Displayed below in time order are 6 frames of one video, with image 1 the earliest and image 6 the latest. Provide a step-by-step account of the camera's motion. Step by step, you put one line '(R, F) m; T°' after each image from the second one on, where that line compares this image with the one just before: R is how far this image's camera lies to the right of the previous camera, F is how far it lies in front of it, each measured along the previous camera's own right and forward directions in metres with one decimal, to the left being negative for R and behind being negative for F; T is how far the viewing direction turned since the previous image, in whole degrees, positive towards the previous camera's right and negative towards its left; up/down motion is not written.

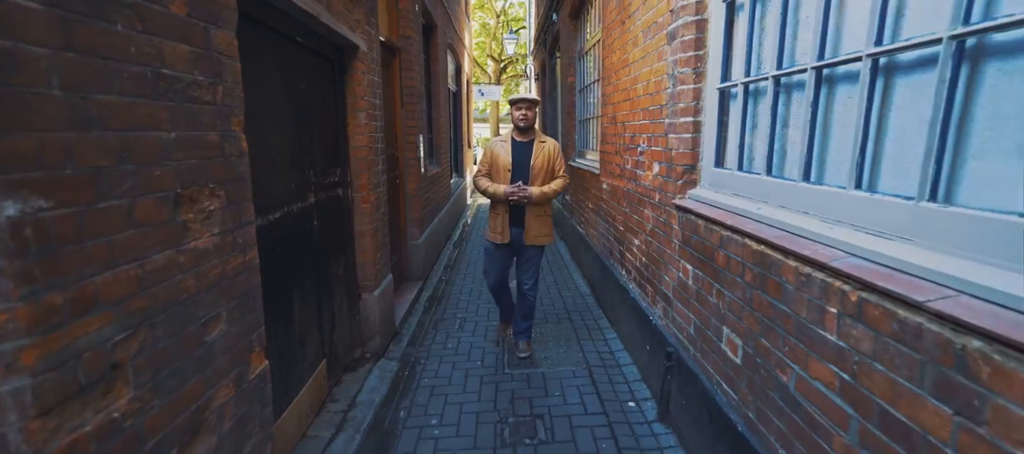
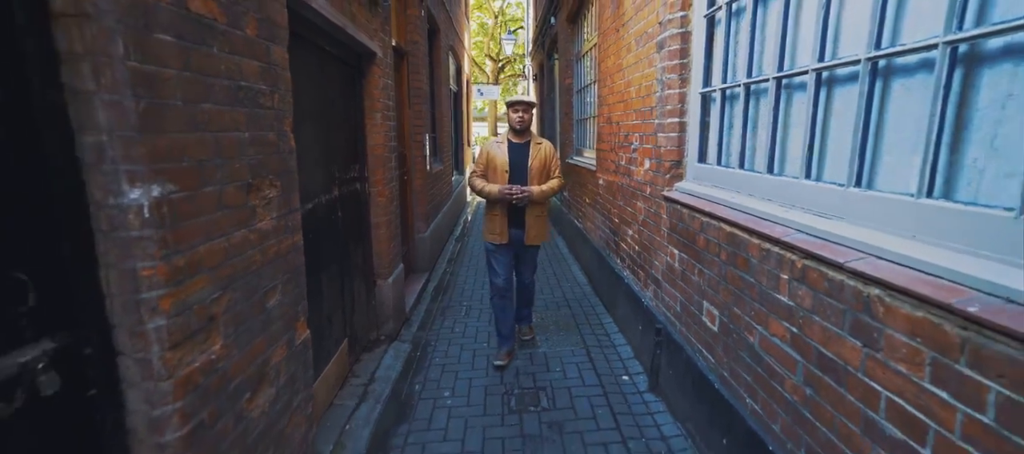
(0.0, -0.3) m; 0°
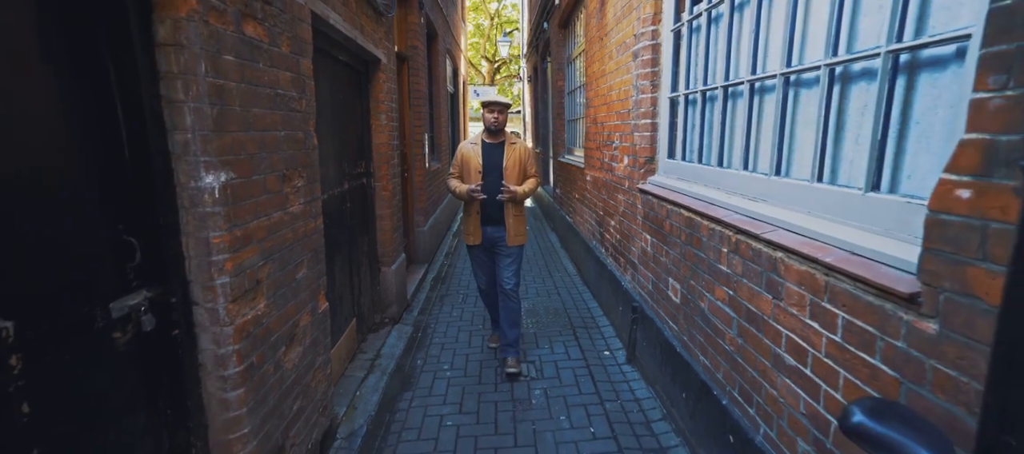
(0.0, -0.4) m; 0°
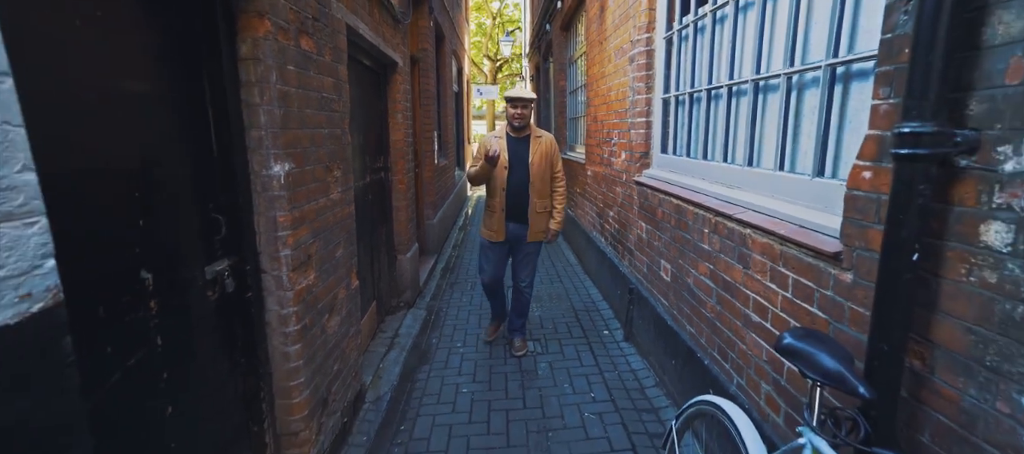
(-0.1, -0.4) m; 0°
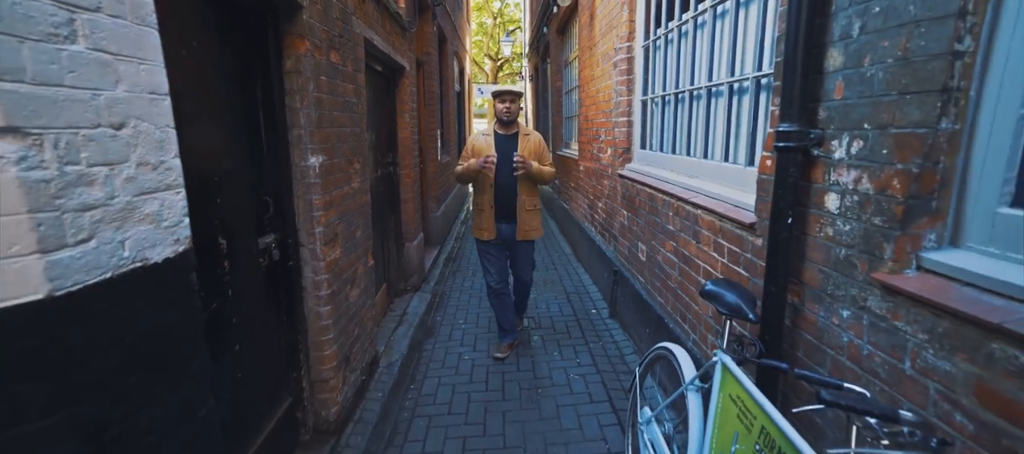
(0.0, -0.4) m; 0°
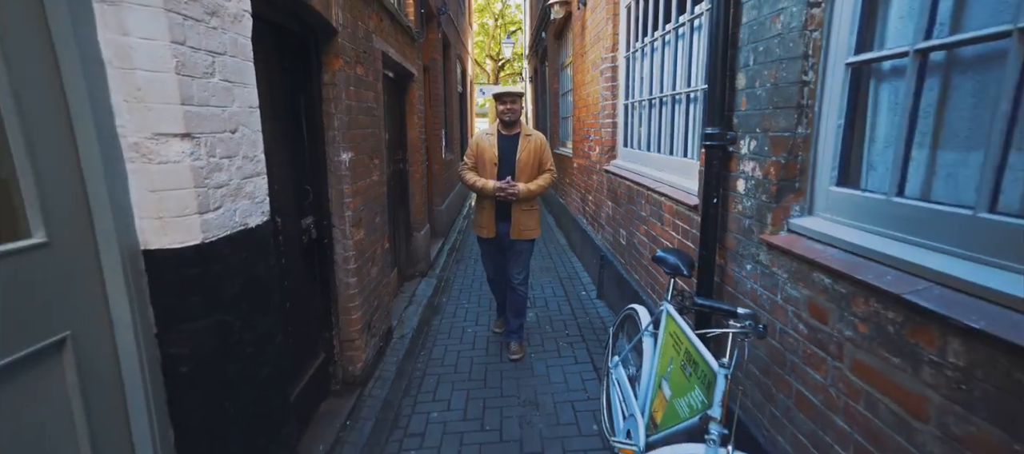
(0.0, -0.5) m; 0°
